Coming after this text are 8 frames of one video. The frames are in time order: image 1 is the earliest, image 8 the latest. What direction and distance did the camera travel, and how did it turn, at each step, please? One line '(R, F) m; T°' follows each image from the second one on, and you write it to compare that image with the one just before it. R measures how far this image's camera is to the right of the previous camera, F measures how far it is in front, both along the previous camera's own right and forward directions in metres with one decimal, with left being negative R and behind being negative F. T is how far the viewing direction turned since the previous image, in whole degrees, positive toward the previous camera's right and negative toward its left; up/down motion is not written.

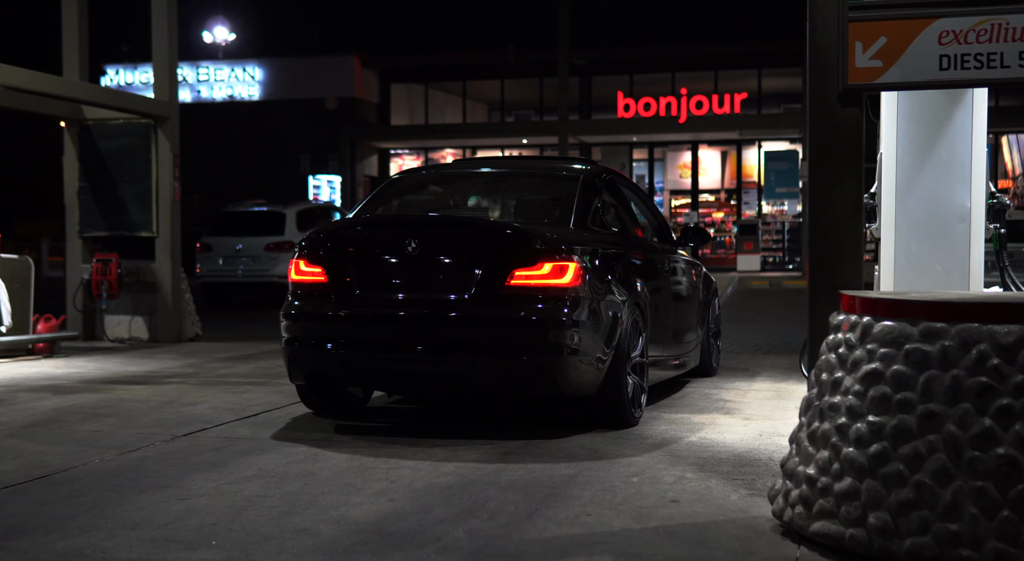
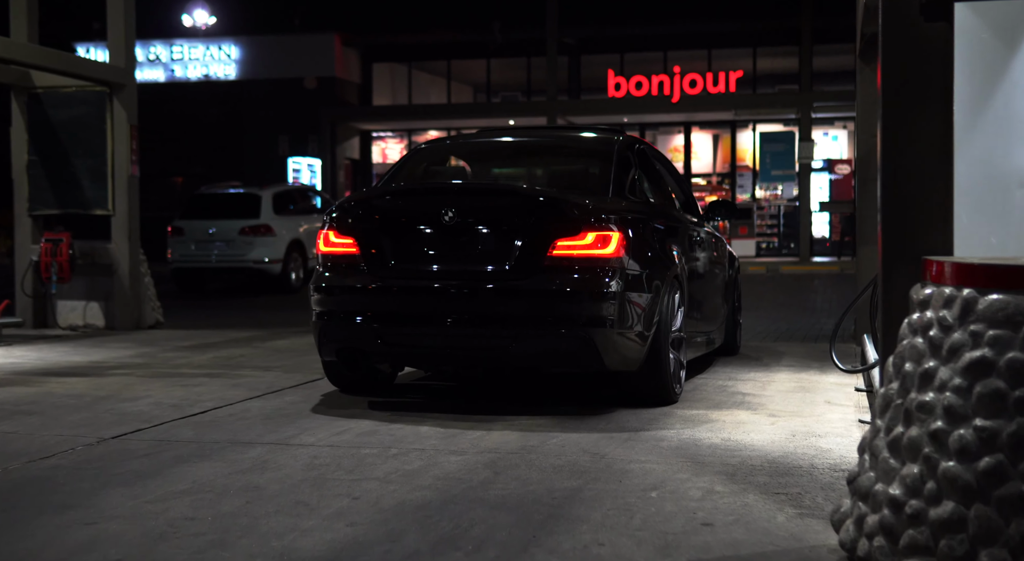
(0.0, +1.0) m; +1°
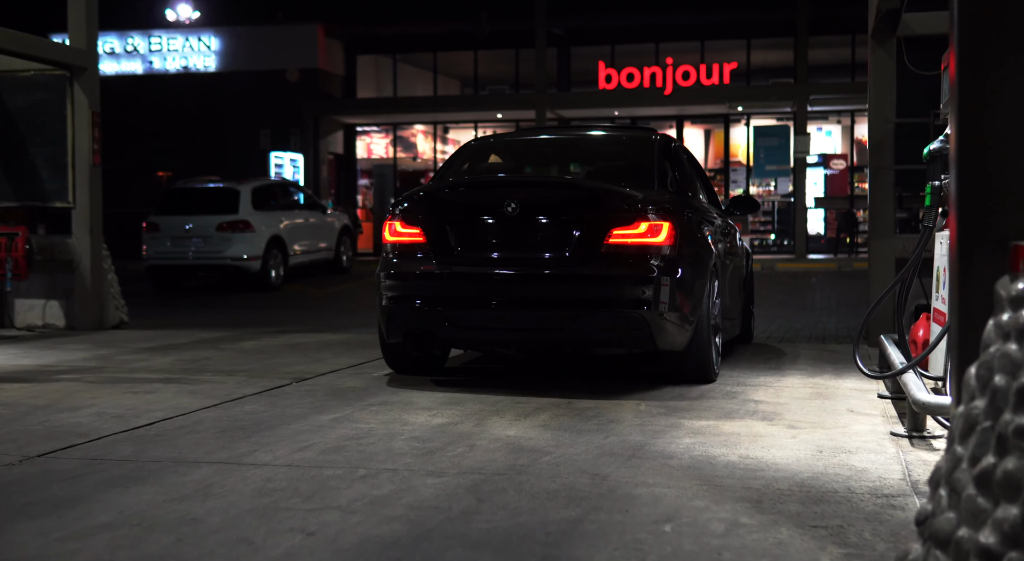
(0.0, +0.7) m; +1°
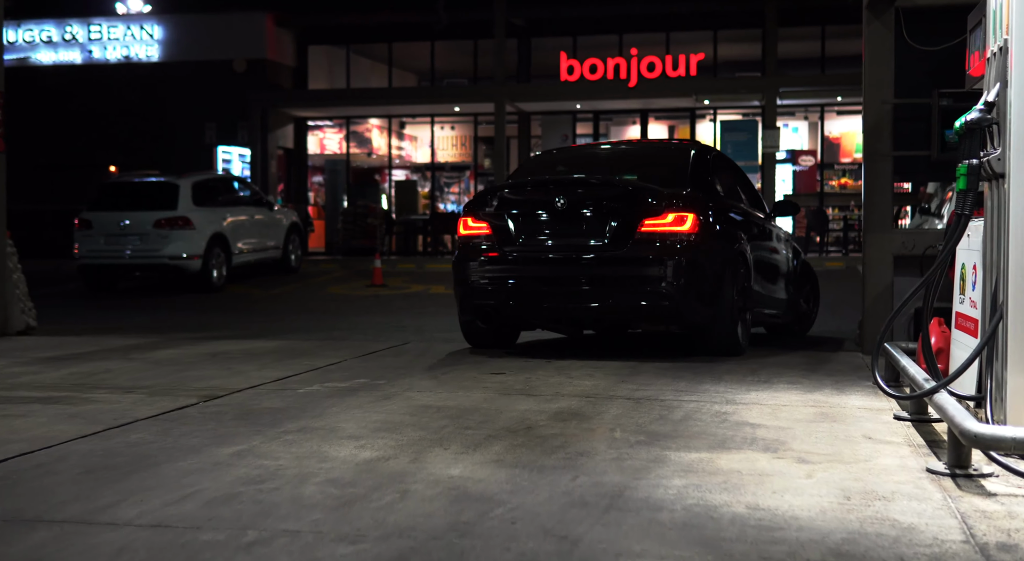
(+0.1, +1.1) m; +2°
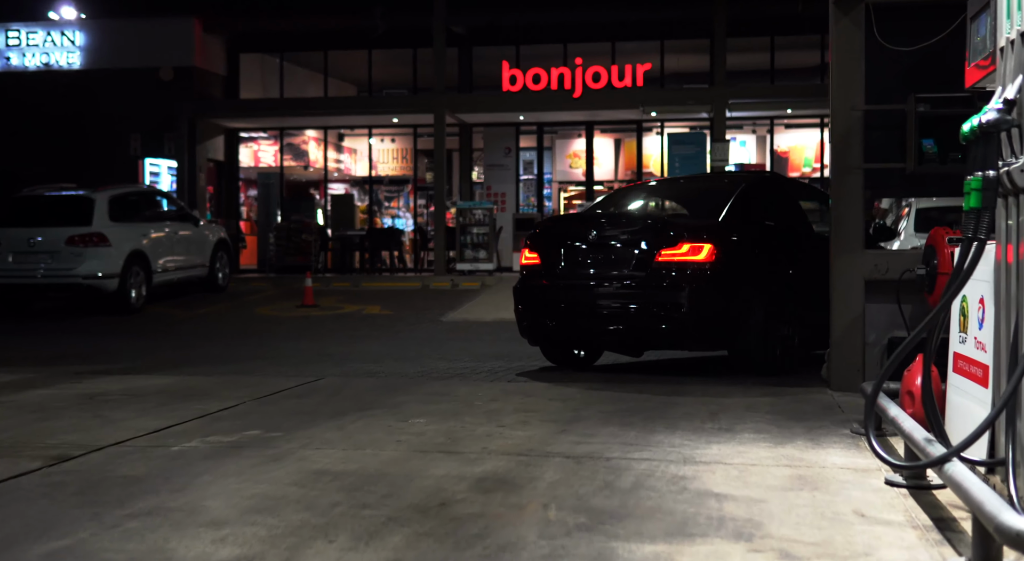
(+0.2, +1.1) m; +3°
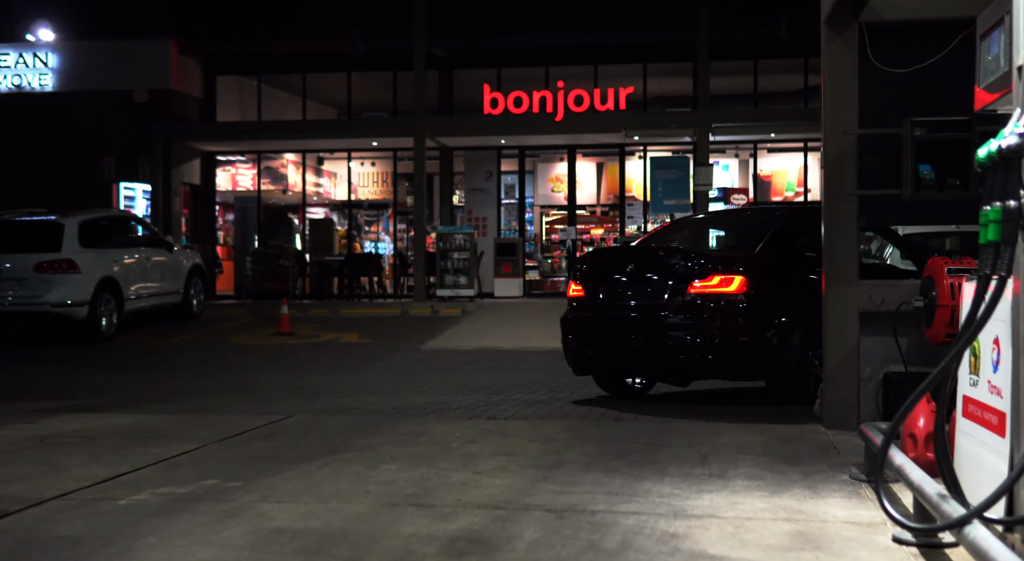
(0.0, +0.4) m; +1°
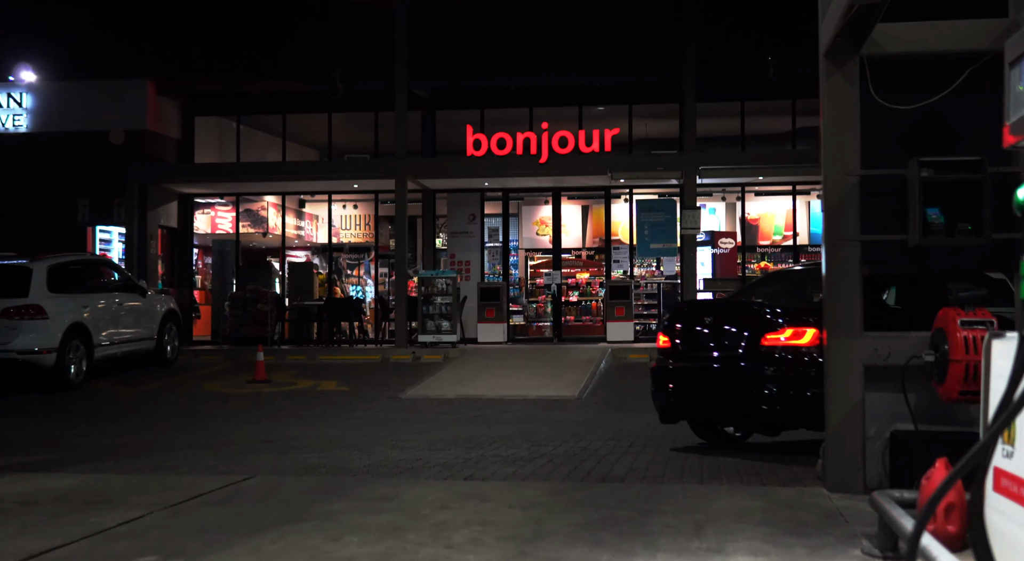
(+0.1, +0.5) m; +1°
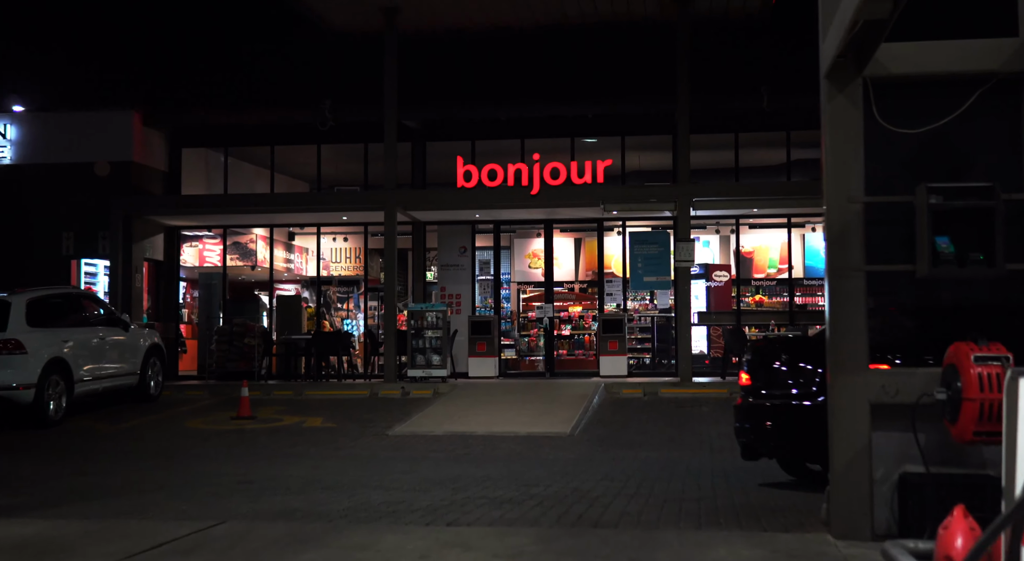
(+0.1, +0.4) m; 0°
